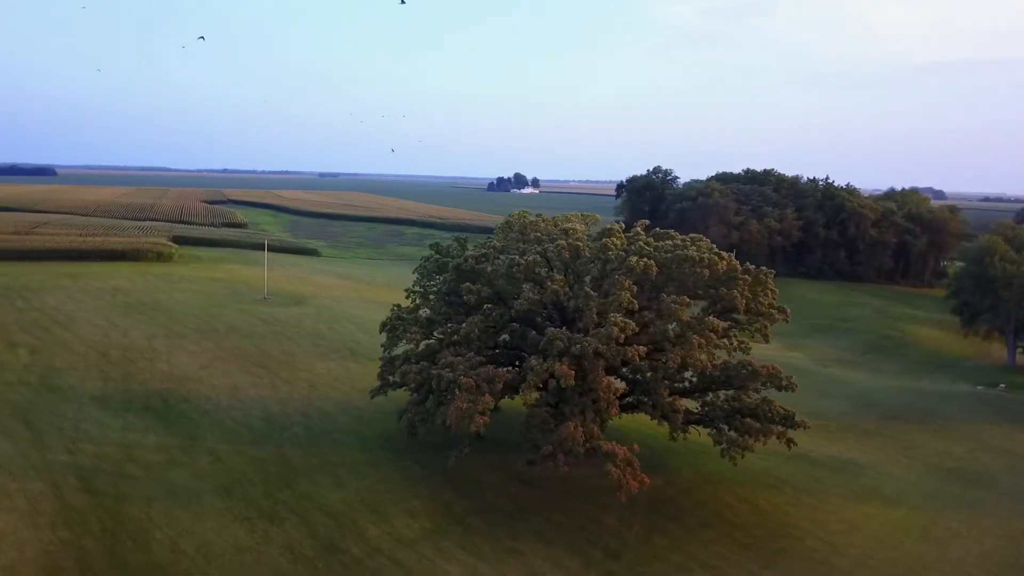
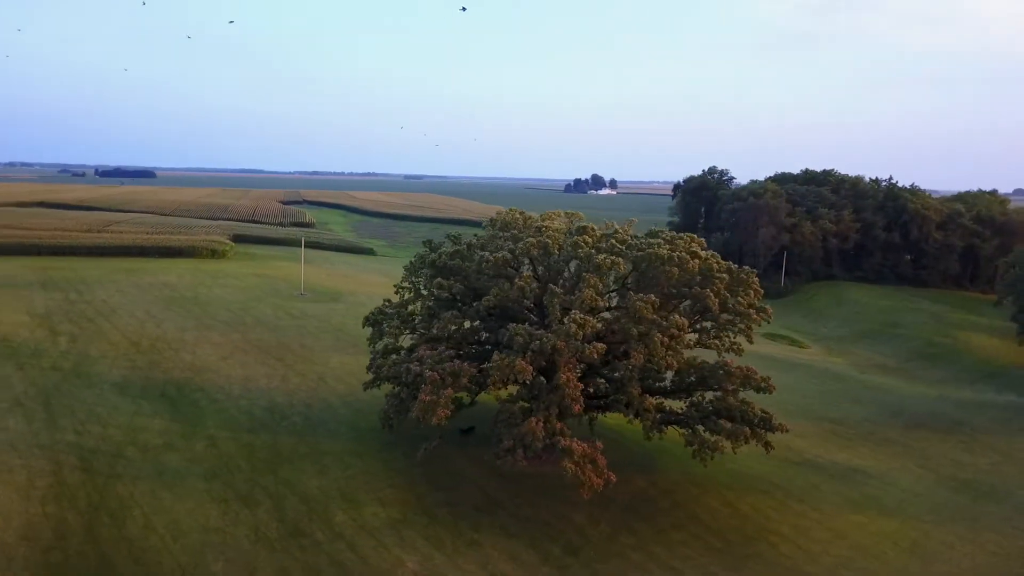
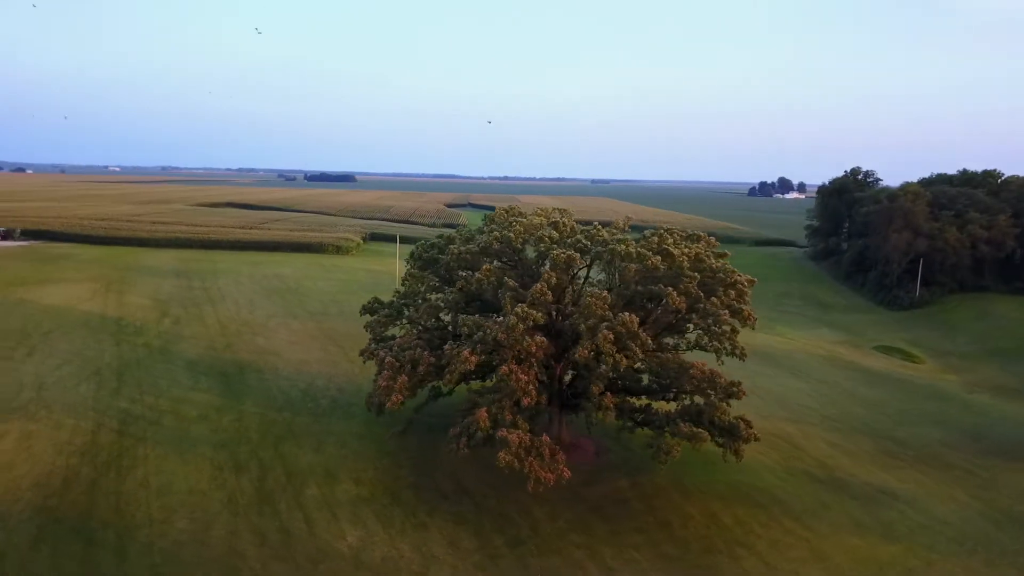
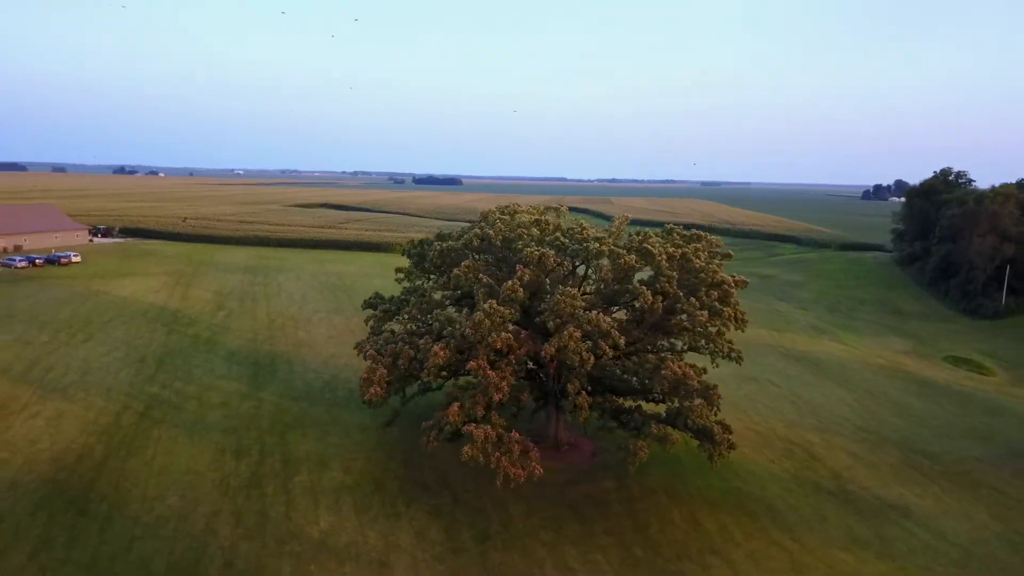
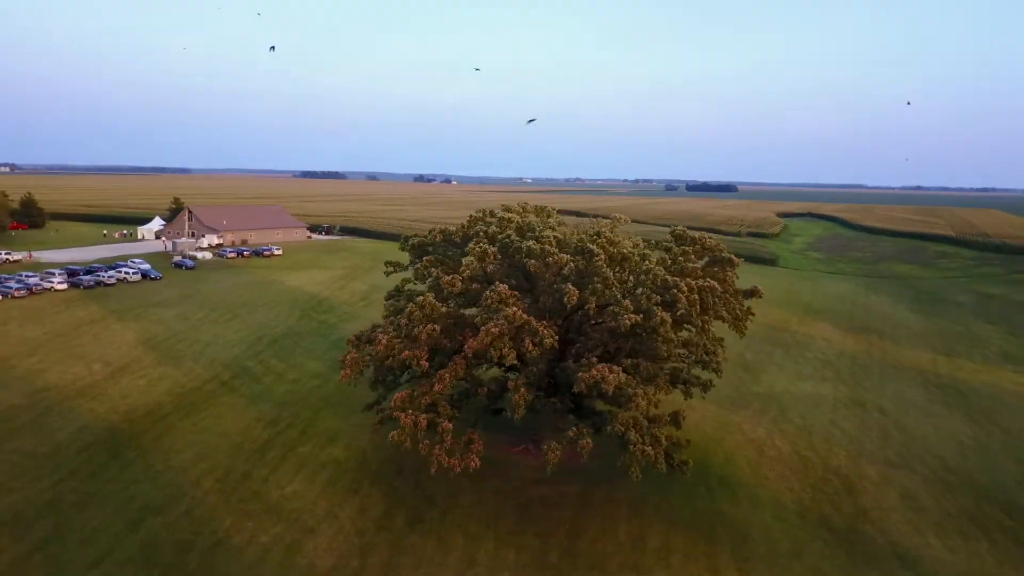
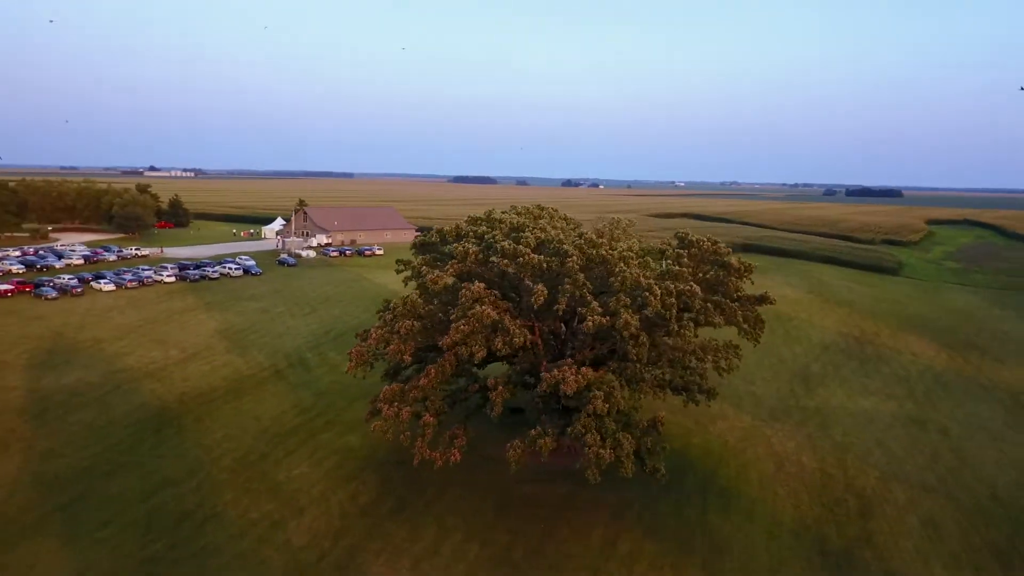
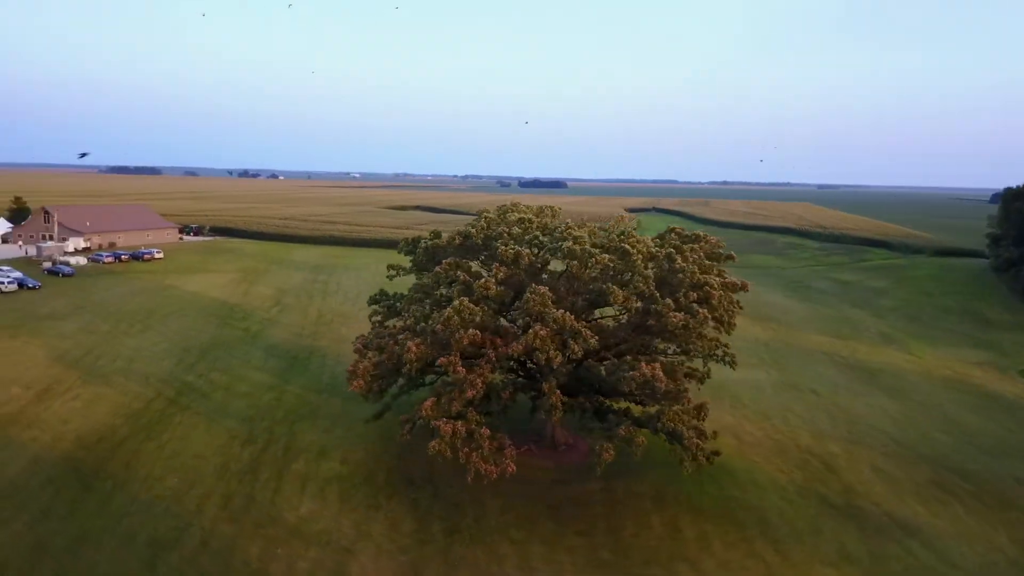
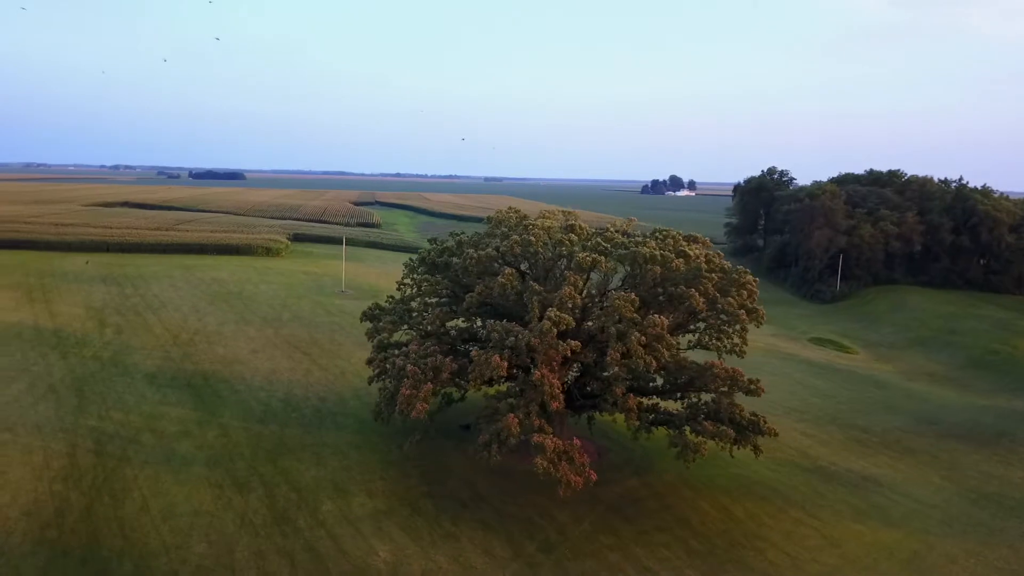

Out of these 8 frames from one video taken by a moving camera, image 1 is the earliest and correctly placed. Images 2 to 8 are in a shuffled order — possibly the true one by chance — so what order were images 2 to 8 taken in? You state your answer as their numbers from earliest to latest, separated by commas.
2, 8, 3, 4, 7, 5, 6
